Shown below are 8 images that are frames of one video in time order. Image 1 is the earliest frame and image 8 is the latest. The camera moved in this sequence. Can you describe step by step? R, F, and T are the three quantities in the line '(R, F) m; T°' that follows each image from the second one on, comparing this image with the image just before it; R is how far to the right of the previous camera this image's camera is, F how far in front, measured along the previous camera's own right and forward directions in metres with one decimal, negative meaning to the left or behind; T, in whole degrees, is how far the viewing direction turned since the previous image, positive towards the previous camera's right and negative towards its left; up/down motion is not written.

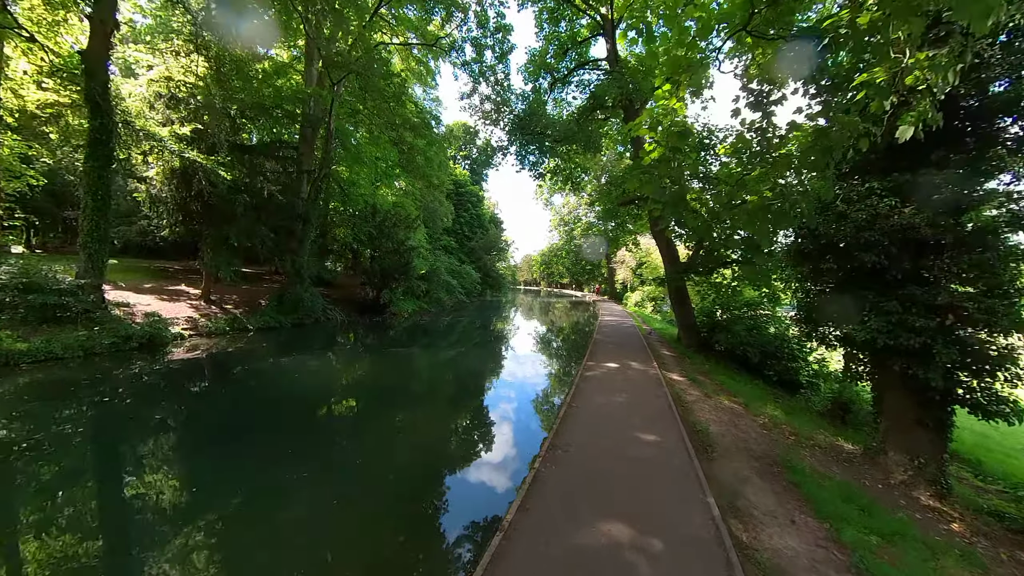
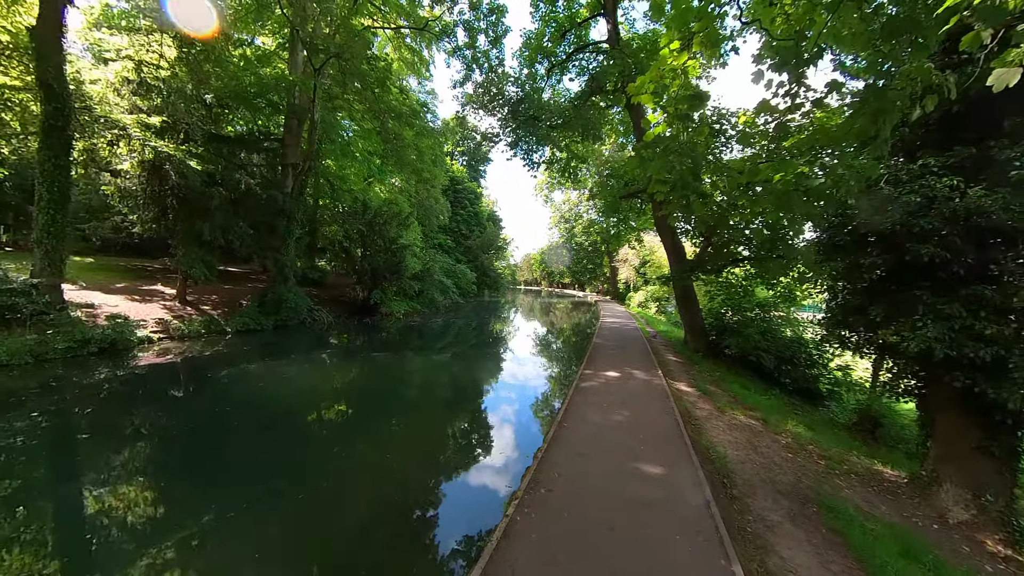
(+0.3, +0.9) m; 0°
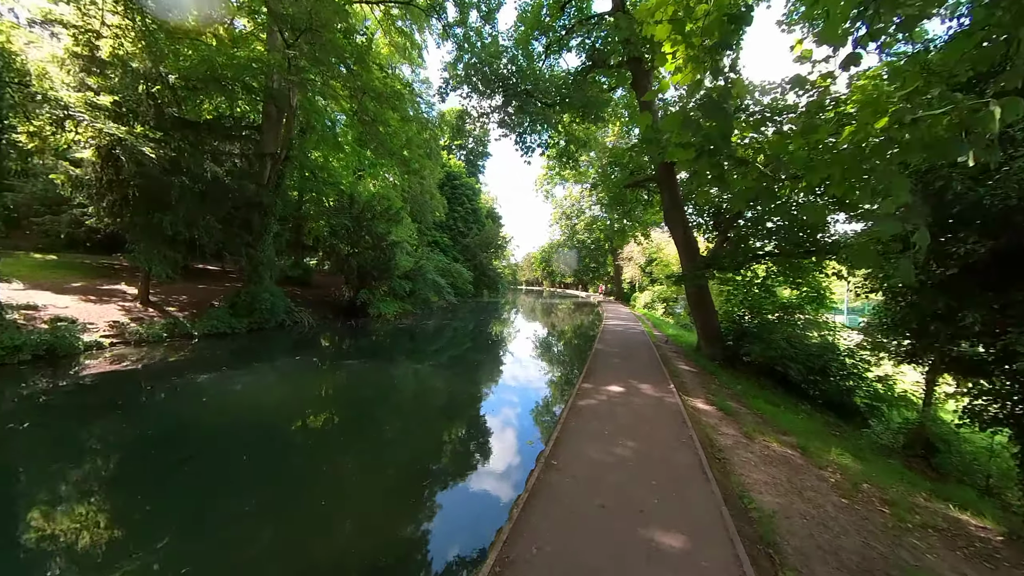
(+0.3, +1.3) m; -1°
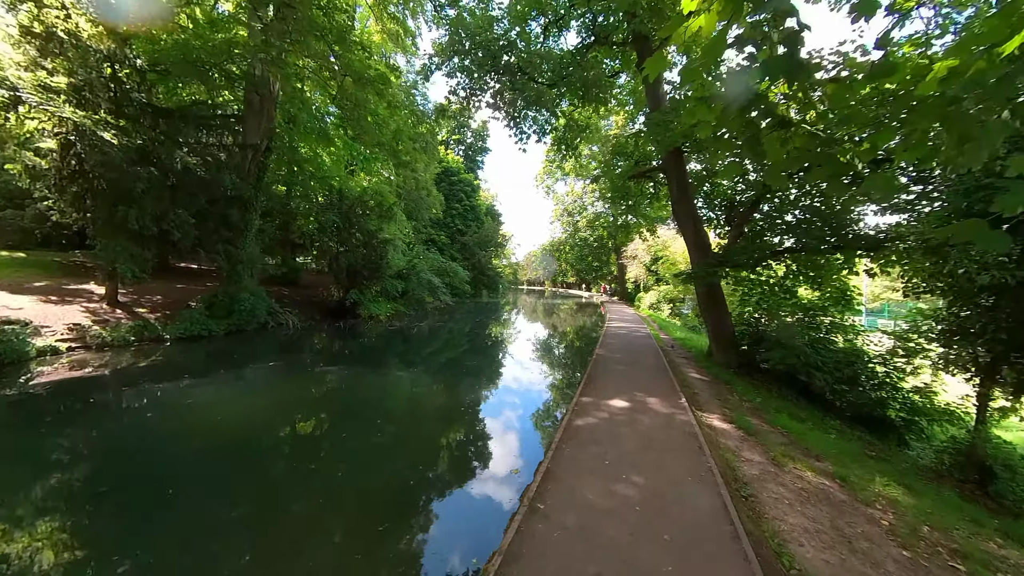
(+0.2, +0.9) m; 0°
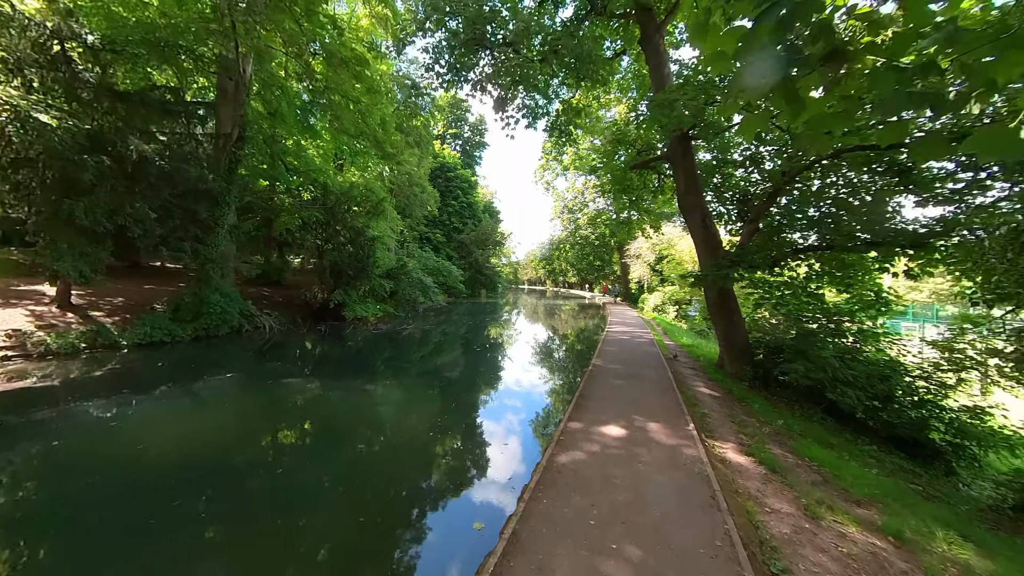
(+0.4, +1.0) m; -1°
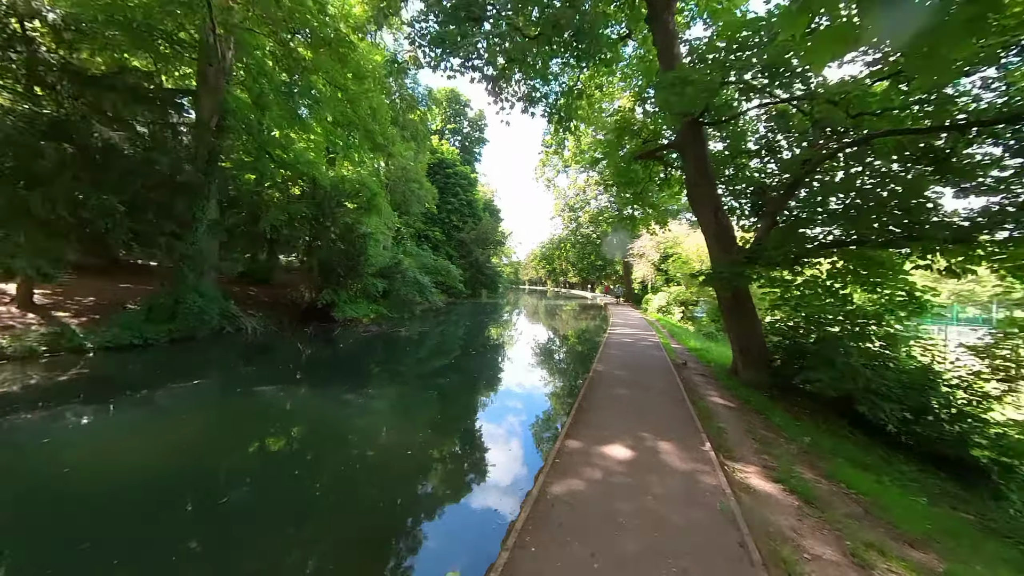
(+0.1, +0.7) m; 0°
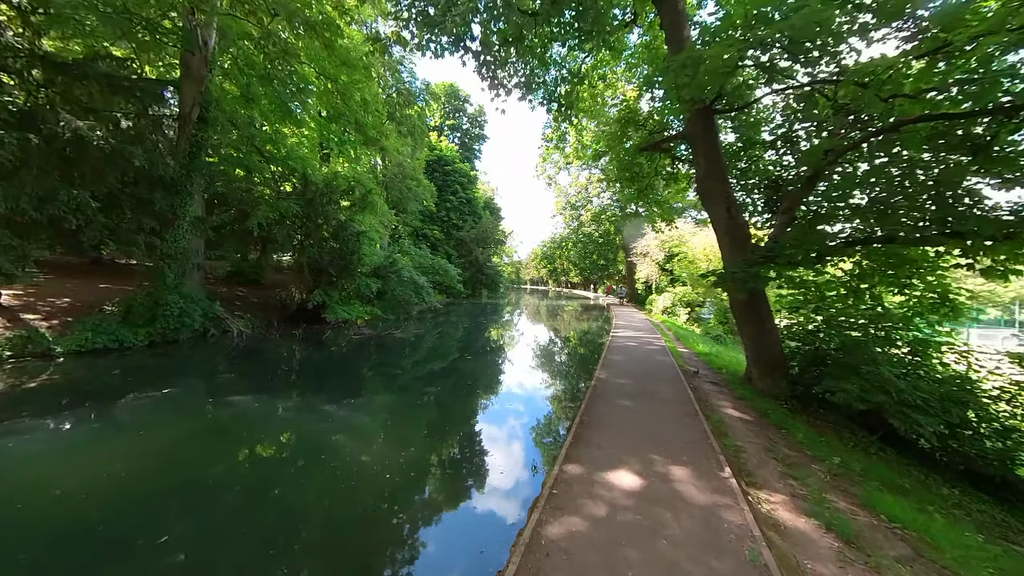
(+0.1, +0.6) m; 0°
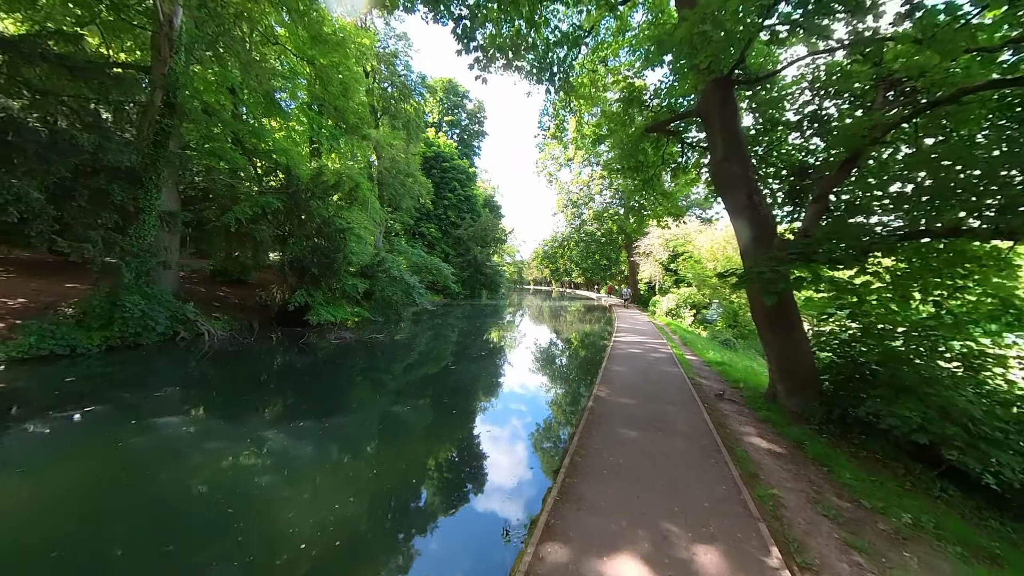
(+0.3, +1.0) m; -1°
